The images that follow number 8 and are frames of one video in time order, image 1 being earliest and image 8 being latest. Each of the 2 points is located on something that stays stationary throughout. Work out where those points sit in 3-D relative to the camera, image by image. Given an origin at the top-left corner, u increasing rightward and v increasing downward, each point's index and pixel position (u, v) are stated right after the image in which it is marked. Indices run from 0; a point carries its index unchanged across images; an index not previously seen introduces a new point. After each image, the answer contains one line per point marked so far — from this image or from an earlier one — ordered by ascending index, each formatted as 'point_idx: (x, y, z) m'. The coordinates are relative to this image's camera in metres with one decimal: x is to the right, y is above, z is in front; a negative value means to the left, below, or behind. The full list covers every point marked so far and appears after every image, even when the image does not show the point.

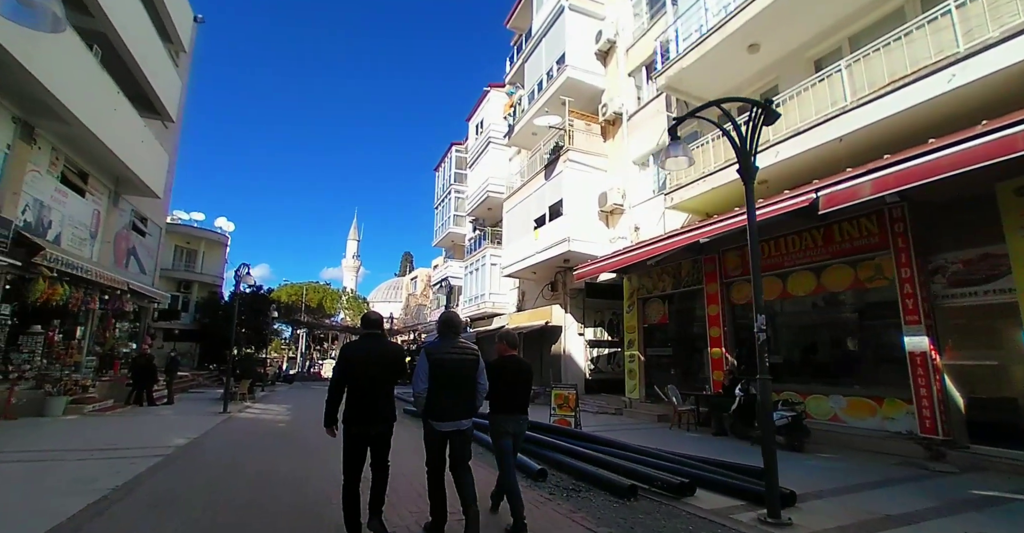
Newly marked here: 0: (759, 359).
0: (+2.3, -0.8, +4.3) m
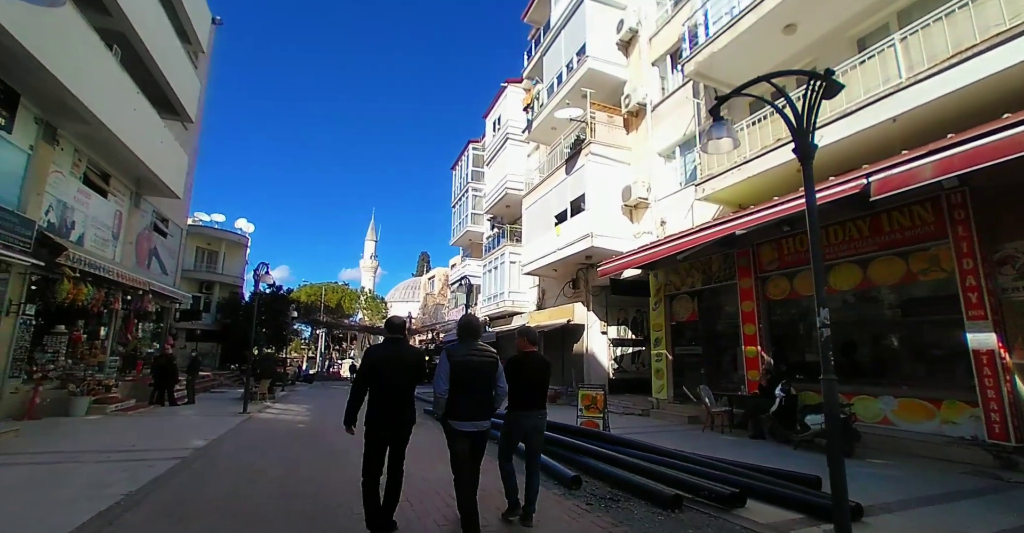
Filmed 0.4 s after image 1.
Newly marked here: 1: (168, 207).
0: (+2.6, -0.8, +3.9) m
1: (-13.5, +2.4, +18.6) m
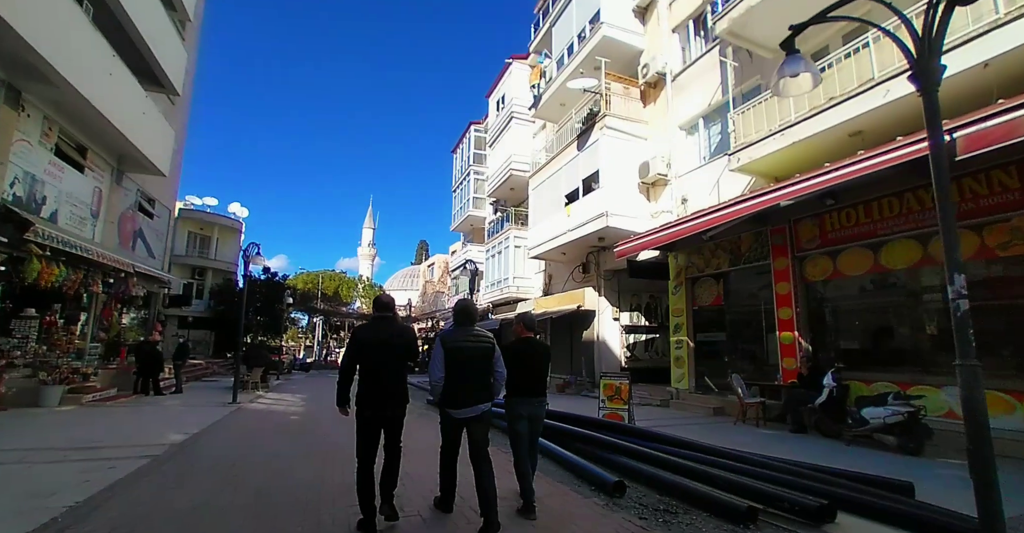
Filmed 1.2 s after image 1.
0: (+2.9, -0.4, +3.0) m
1: (-13.3, +3.1, +17.6) m
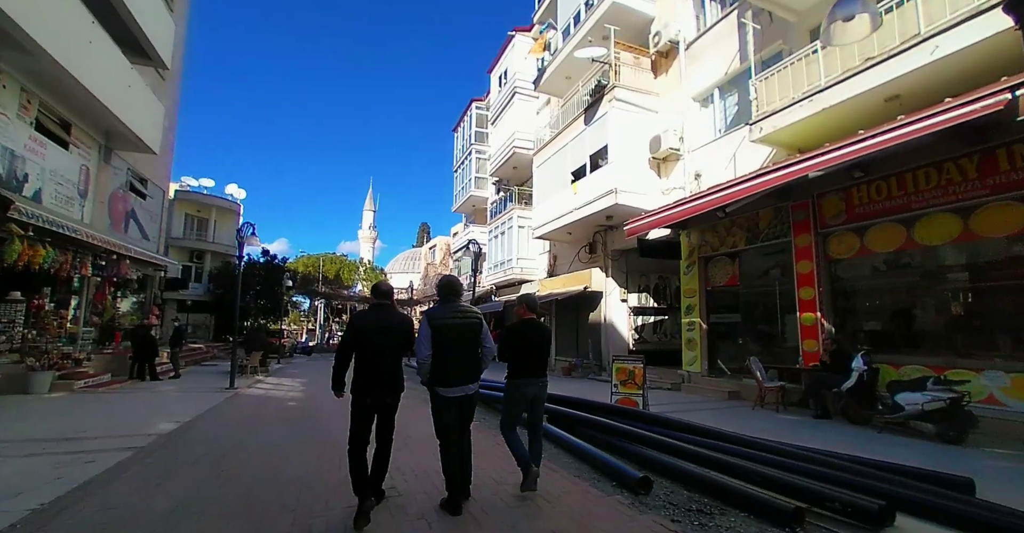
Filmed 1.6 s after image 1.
0: (+3.0, -0.3, +2.5) m
1: (-13.1, +3.7, +17.0) m
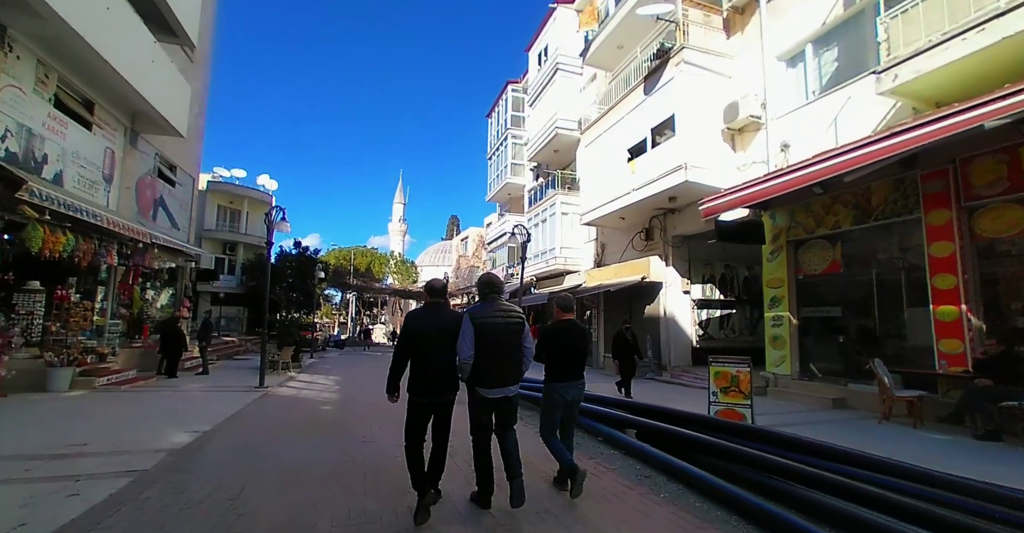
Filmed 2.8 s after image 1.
0: (+3.7, -0.1, +1.0) m
1: (-11.6, +4.0, +16.3) m
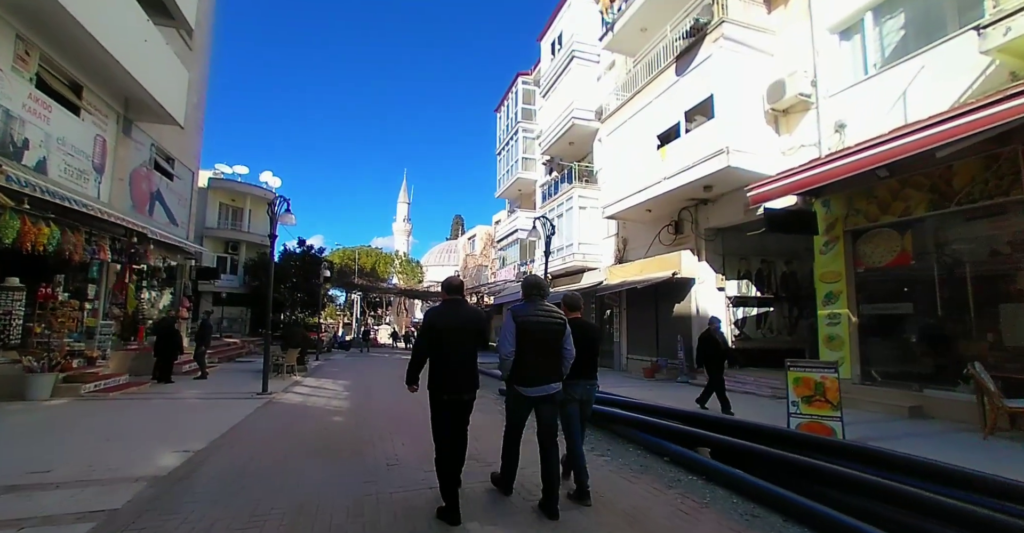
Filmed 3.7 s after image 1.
0: (+4.2, +0.1, +0.1) m
1: (-11.0, +4.1, +15.4) m
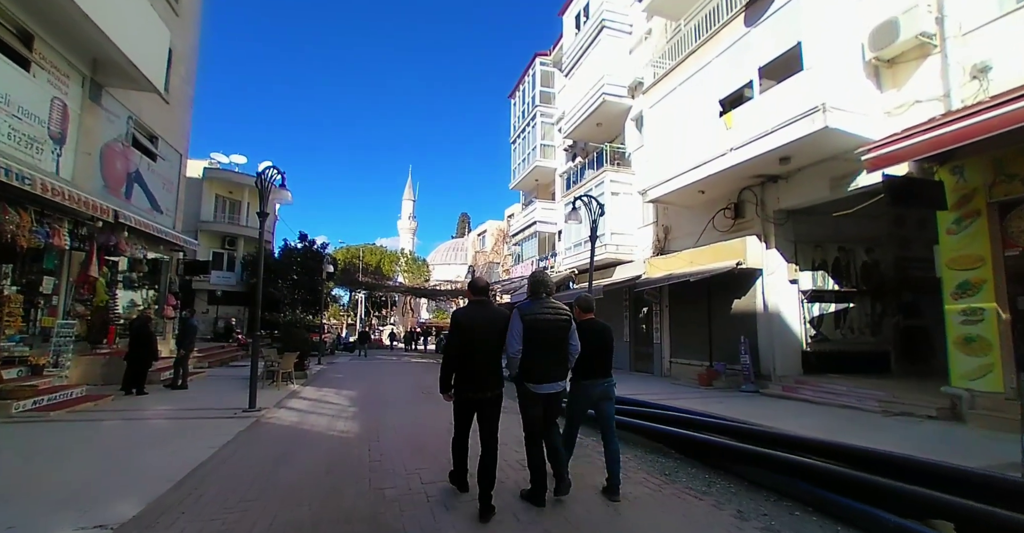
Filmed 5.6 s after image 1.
0: (+4.9, +0.3, -1.9) m
1: (-10.2, +4.3, +13.6) m
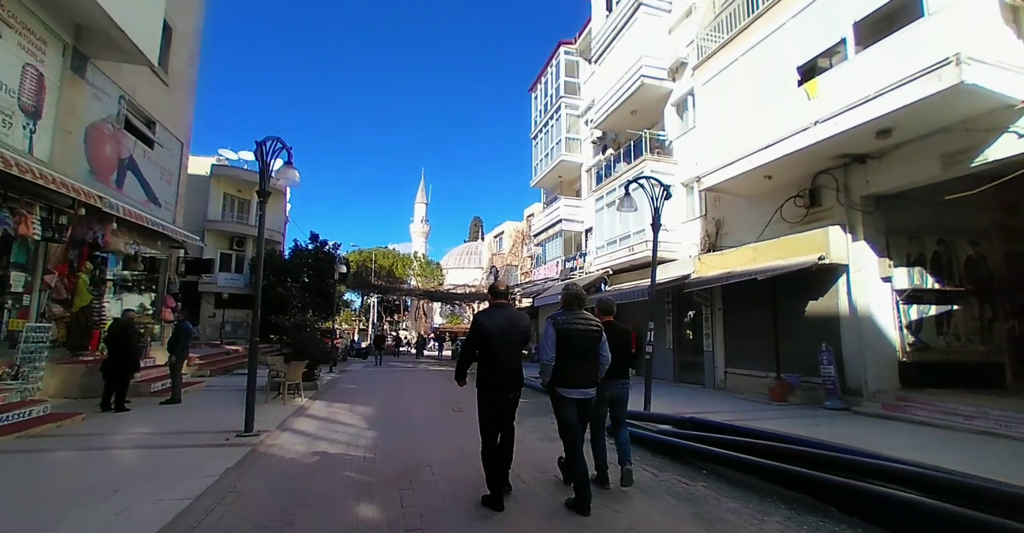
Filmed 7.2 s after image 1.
0: (+5.4, +0.6, -3.5) m
1: (-9.3, +4.4, +12.4) m
